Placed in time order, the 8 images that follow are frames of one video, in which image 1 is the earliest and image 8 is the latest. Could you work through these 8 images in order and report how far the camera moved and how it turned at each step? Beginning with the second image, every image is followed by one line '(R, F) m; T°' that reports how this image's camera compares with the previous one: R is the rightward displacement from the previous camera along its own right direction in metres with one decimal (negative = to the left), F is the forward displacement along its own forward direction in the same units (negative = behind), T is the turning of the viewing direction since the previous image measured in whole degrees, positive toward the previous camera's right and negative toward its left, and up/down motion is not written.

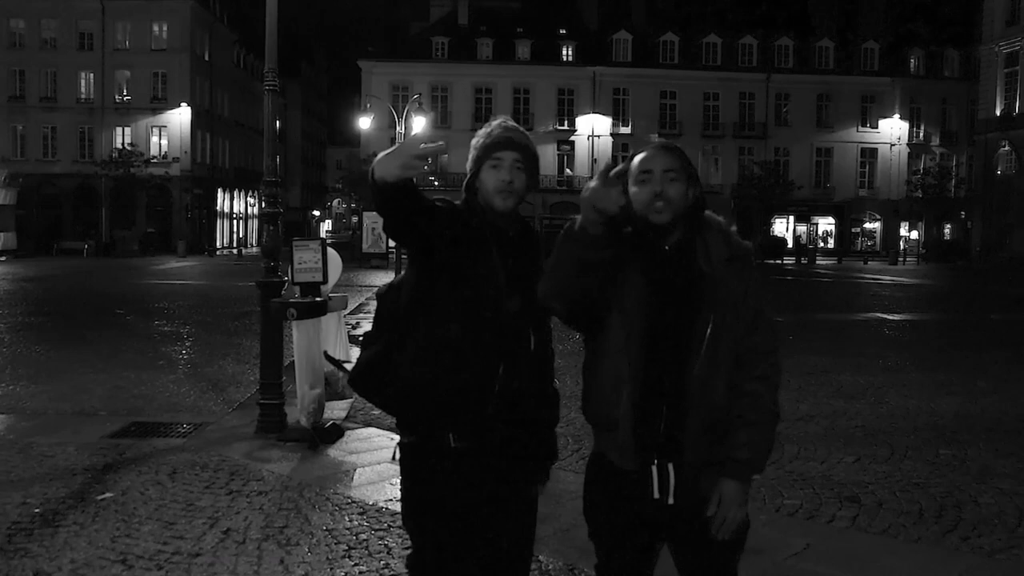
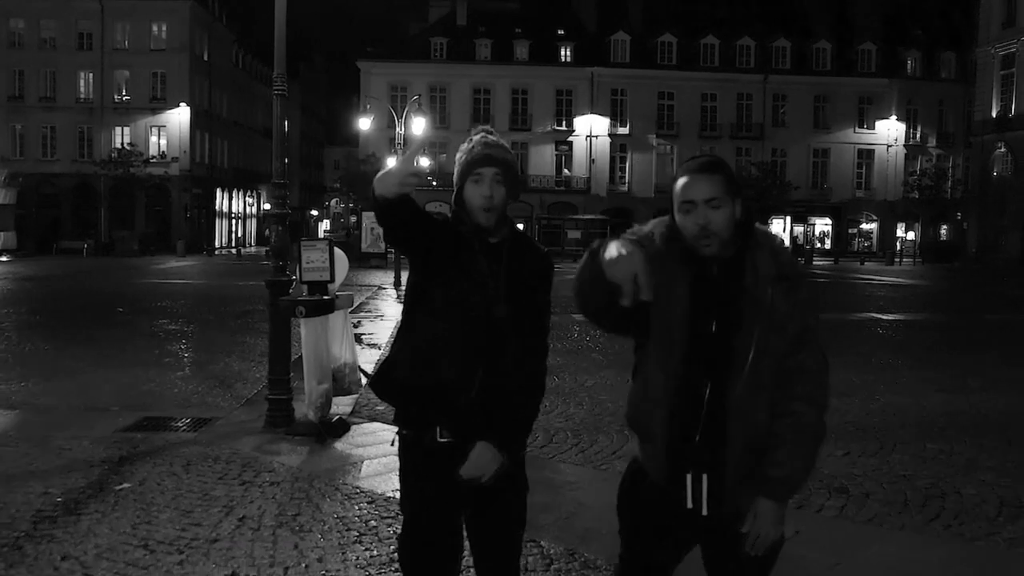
(0.0, -0.3) m; 0°
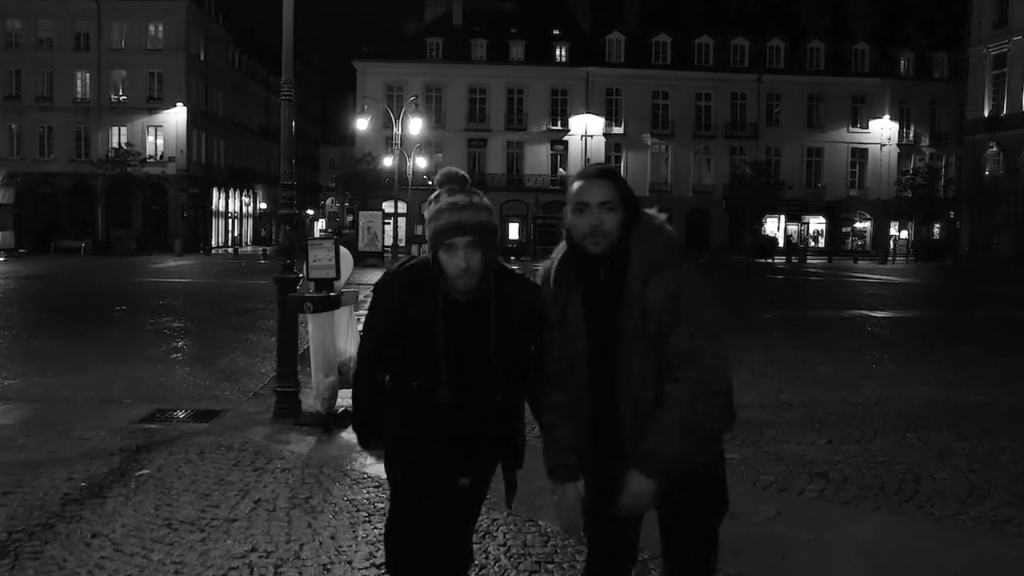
(0.0, -0.4) m; 0°
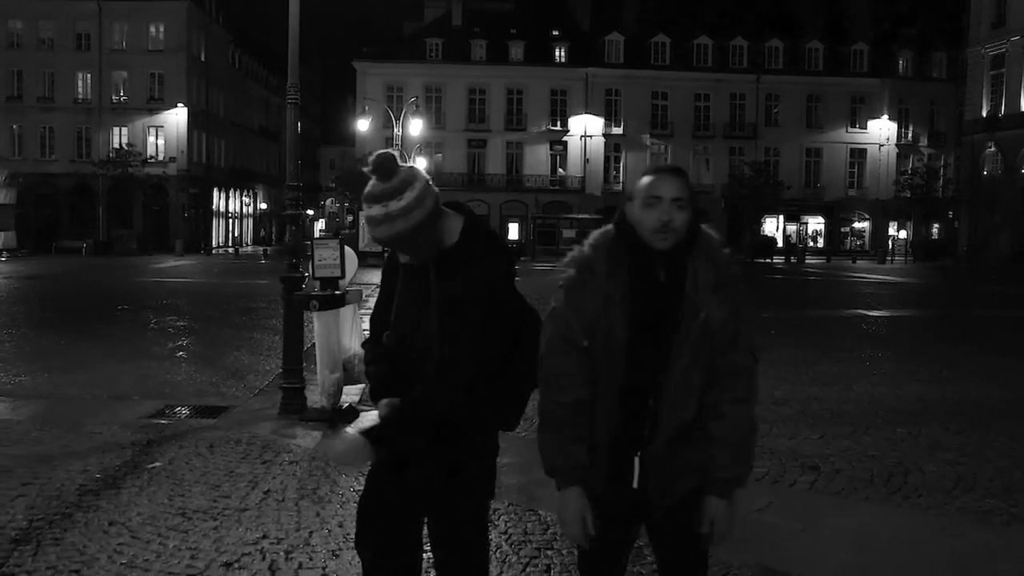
(0.0, -0.2) m; 0°
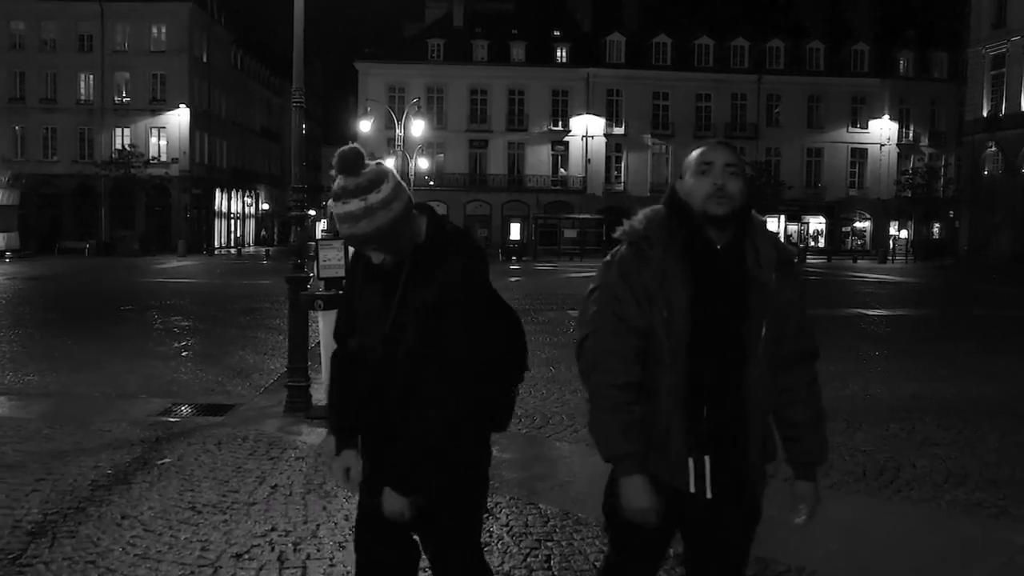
(0.0, -0.2) m; 0°
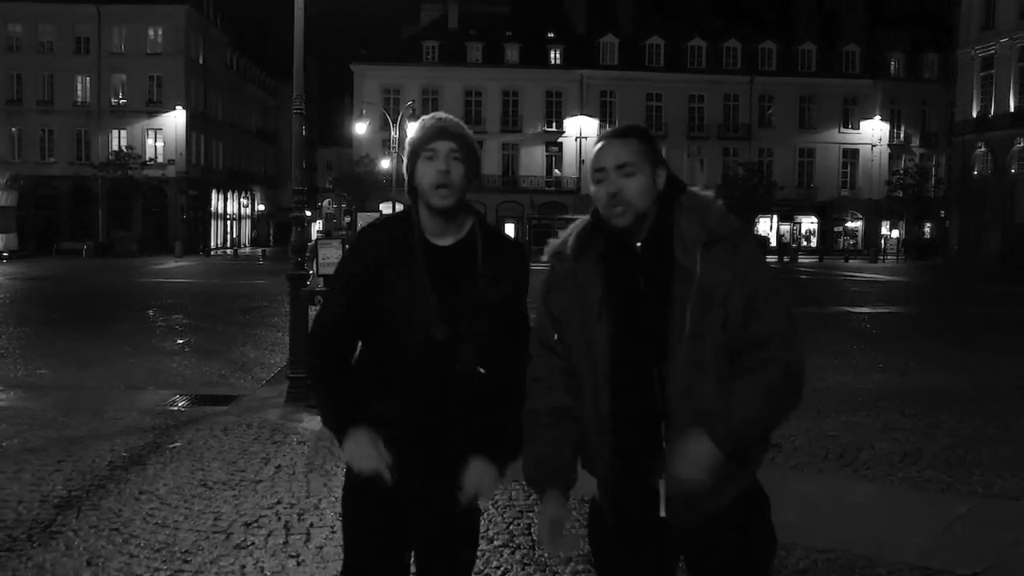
(+0.1, -0.5) m; 0°
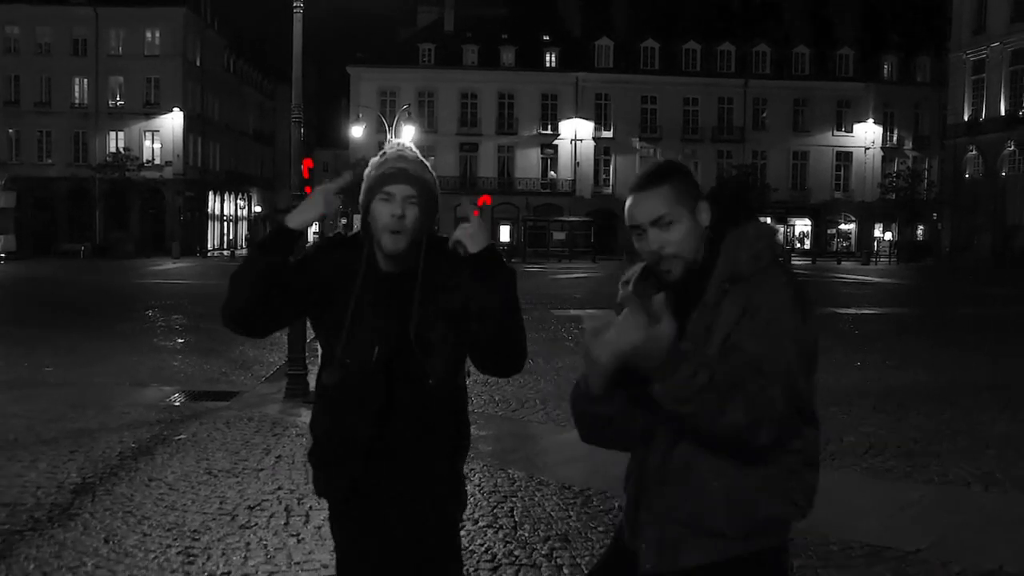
(+0.1, -0.4) m; 0°
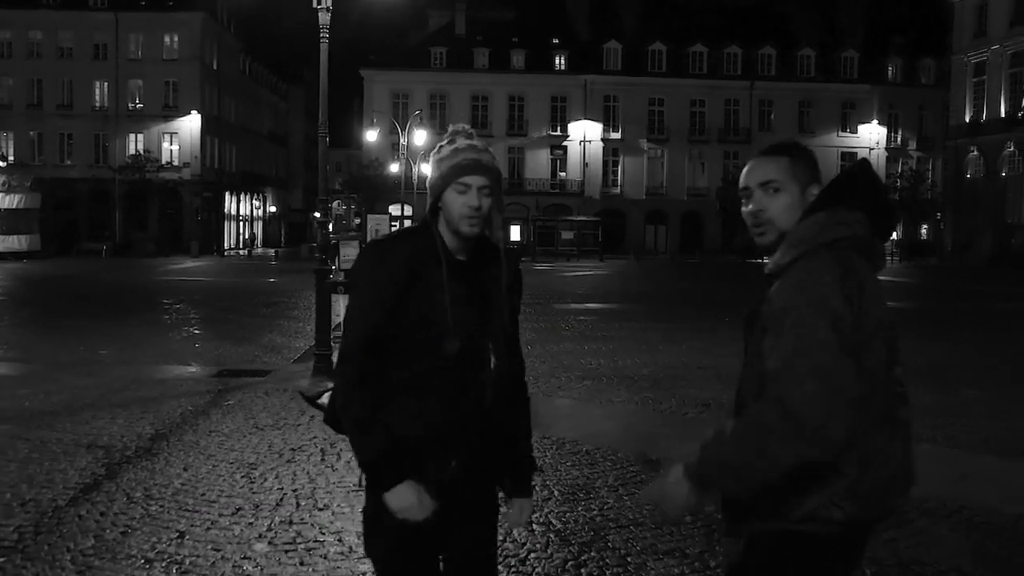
(+0.2, -1.6) m; -1°
